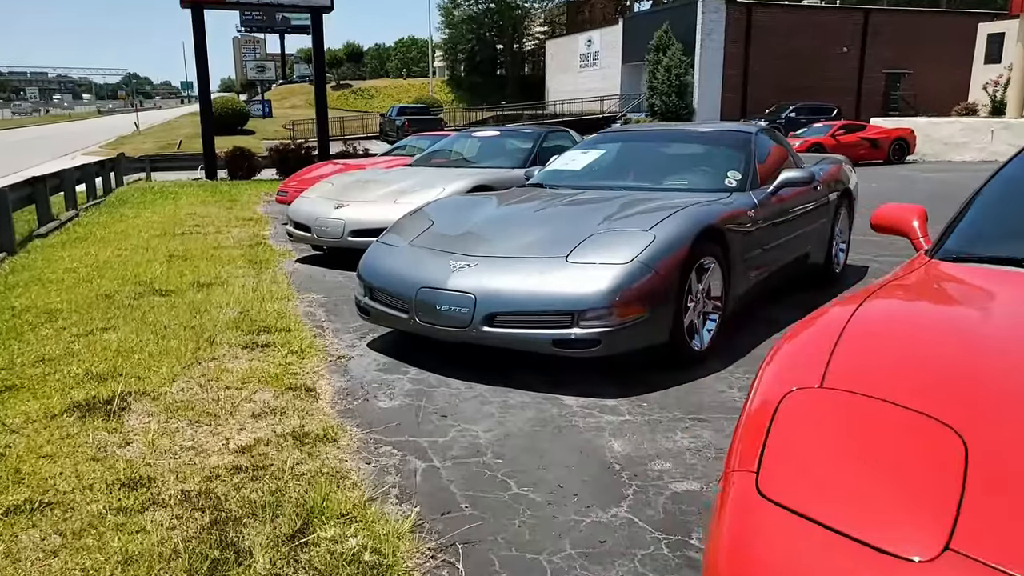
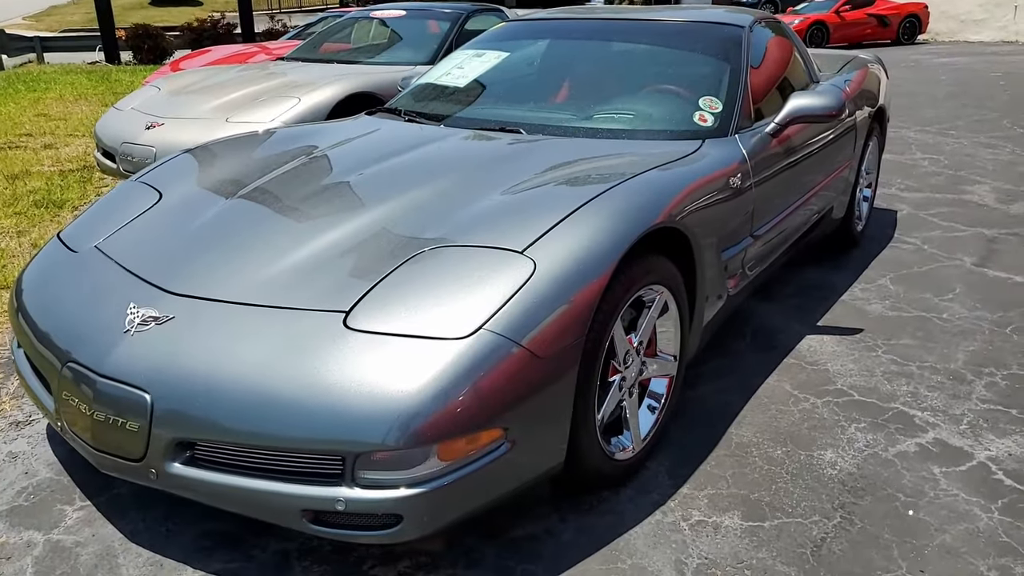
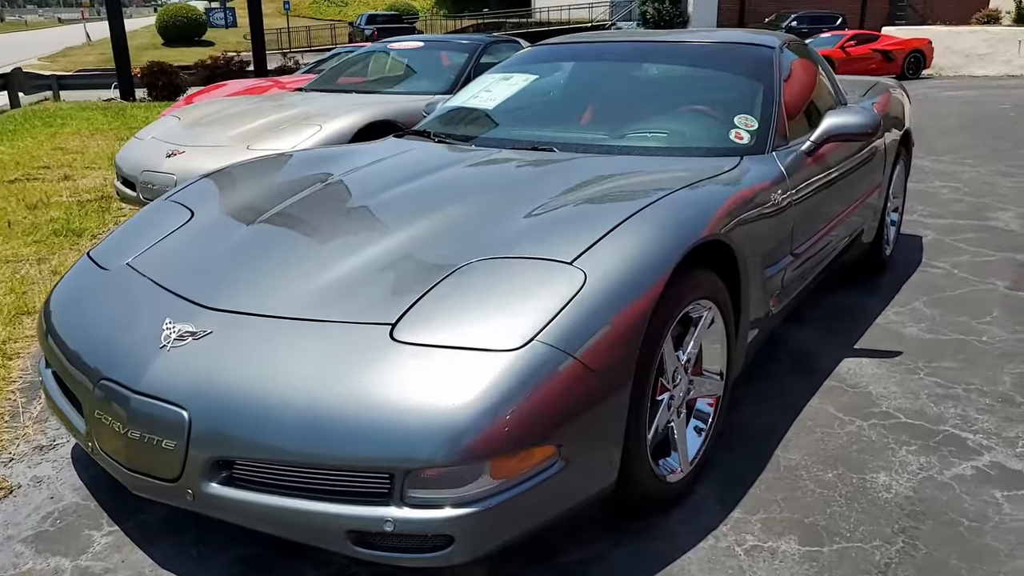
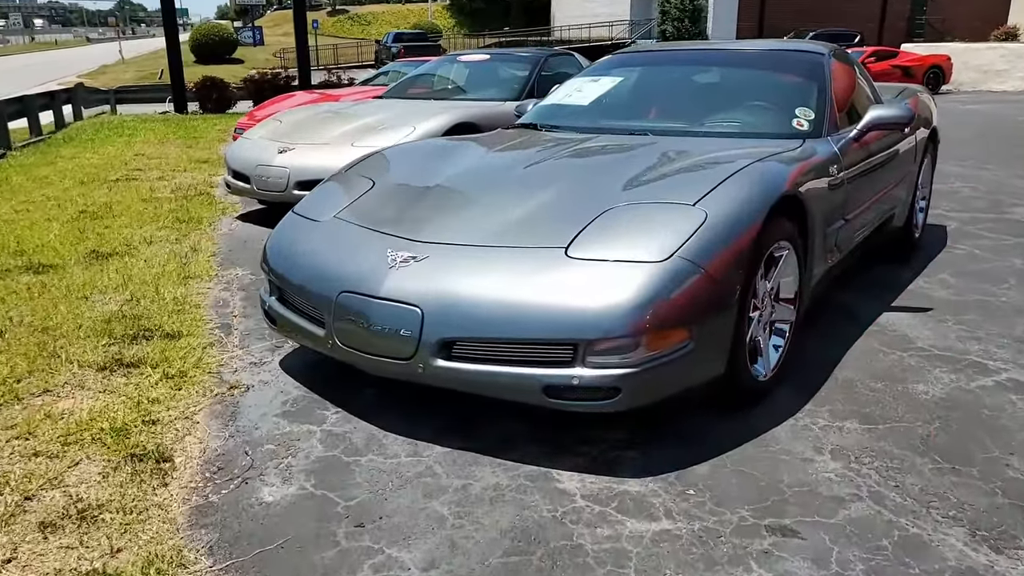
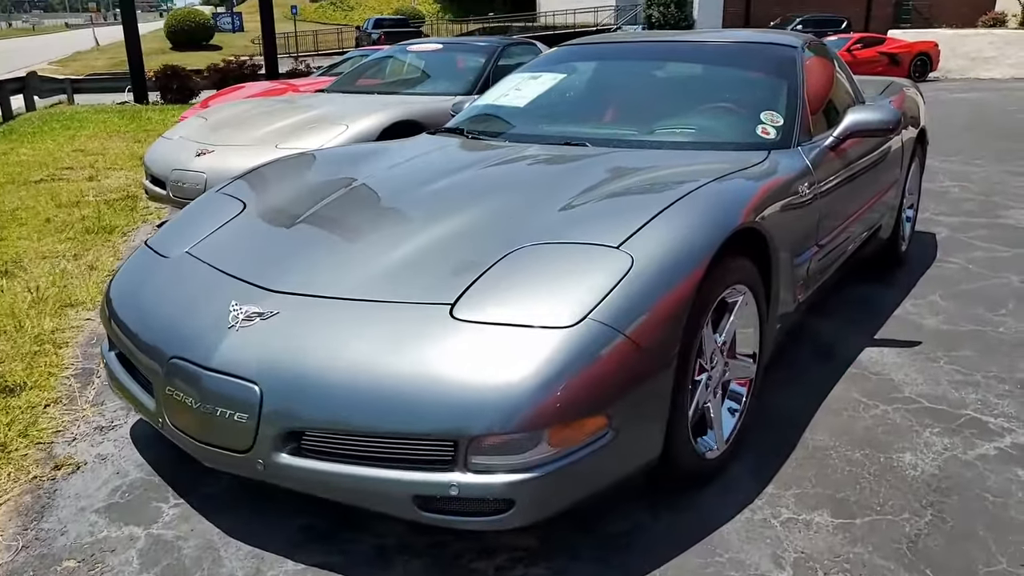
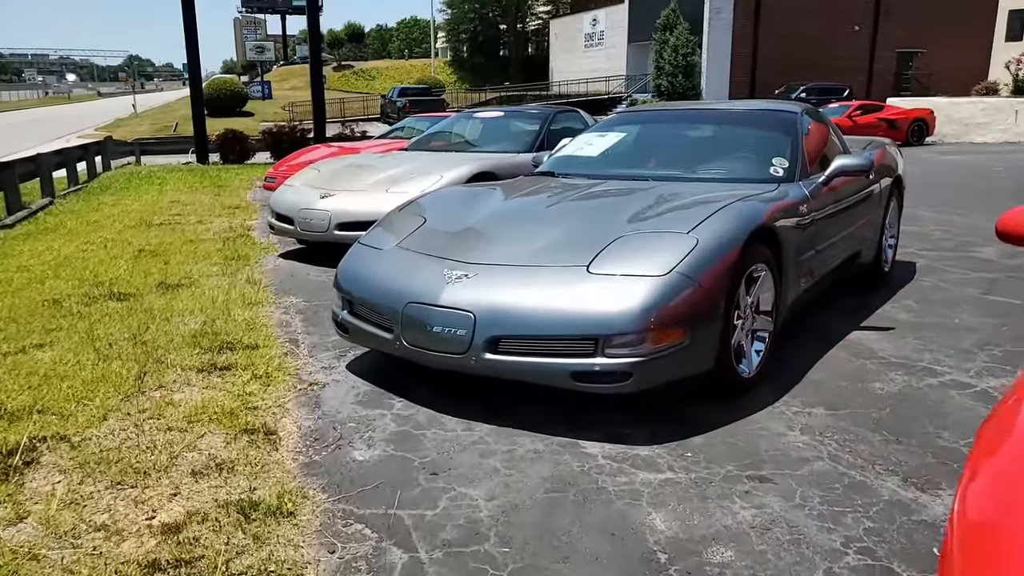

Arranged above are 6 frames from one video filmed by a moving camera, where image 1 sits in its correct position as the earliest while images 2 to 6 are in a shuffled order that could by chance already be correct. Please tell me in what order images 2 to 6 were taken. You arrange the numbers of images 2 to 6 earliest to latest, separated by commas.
6, 4, 5, 3, 2
